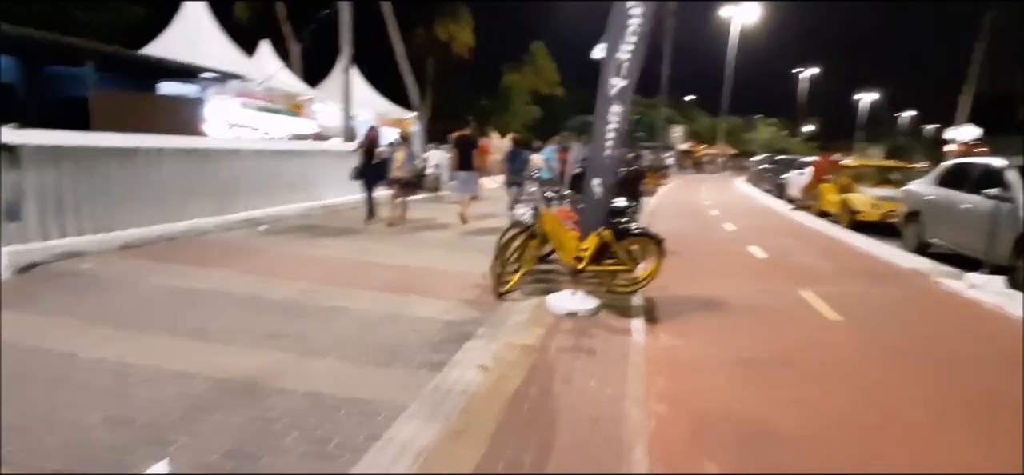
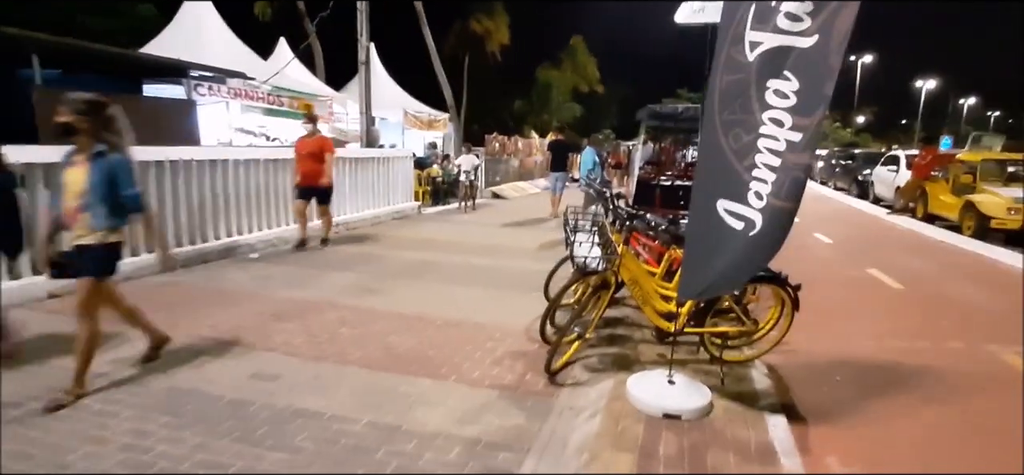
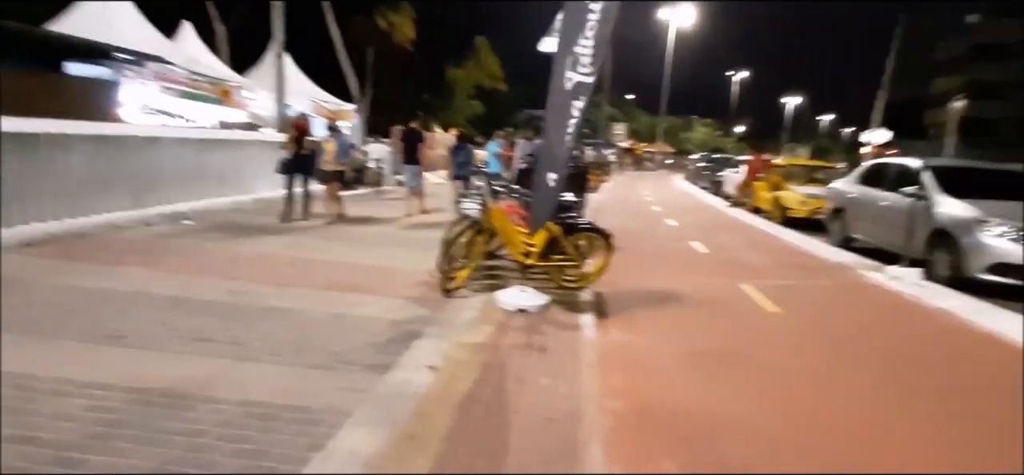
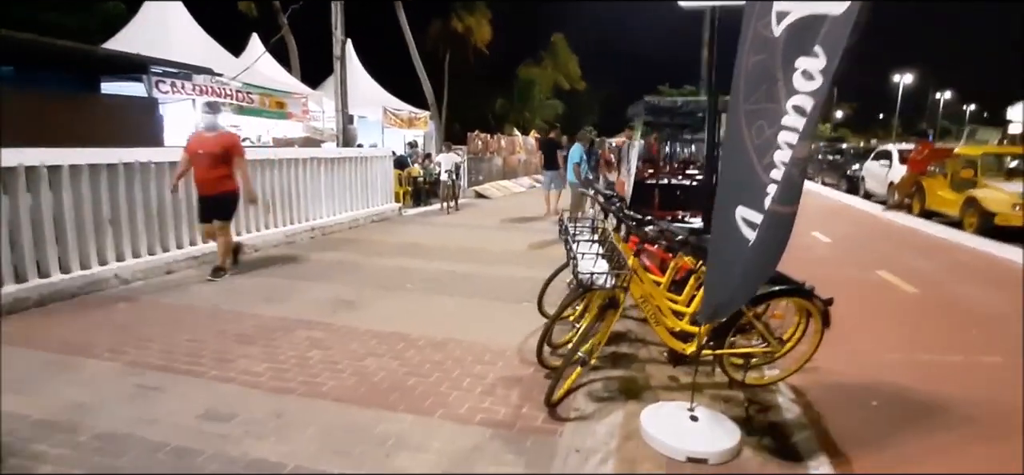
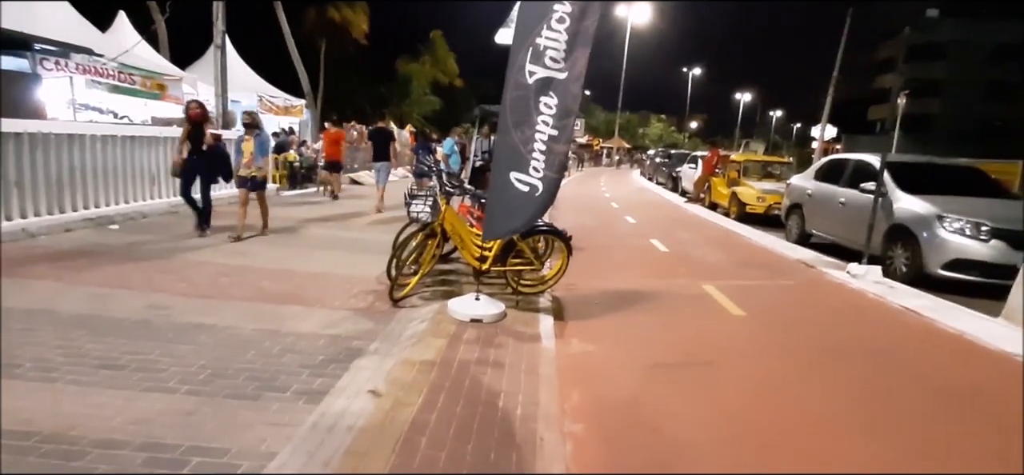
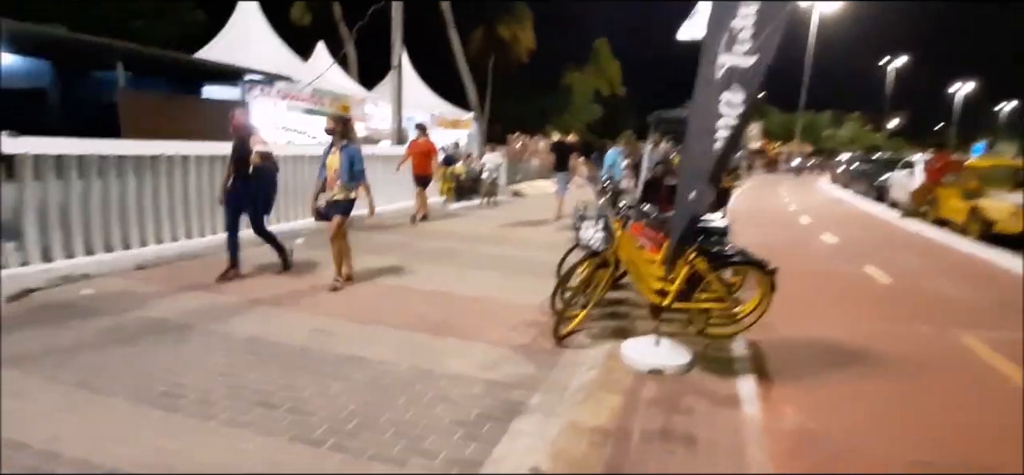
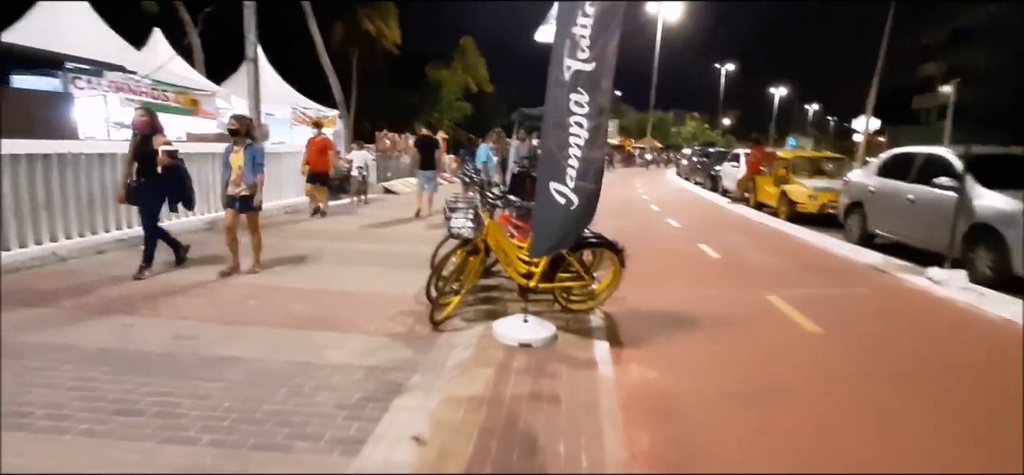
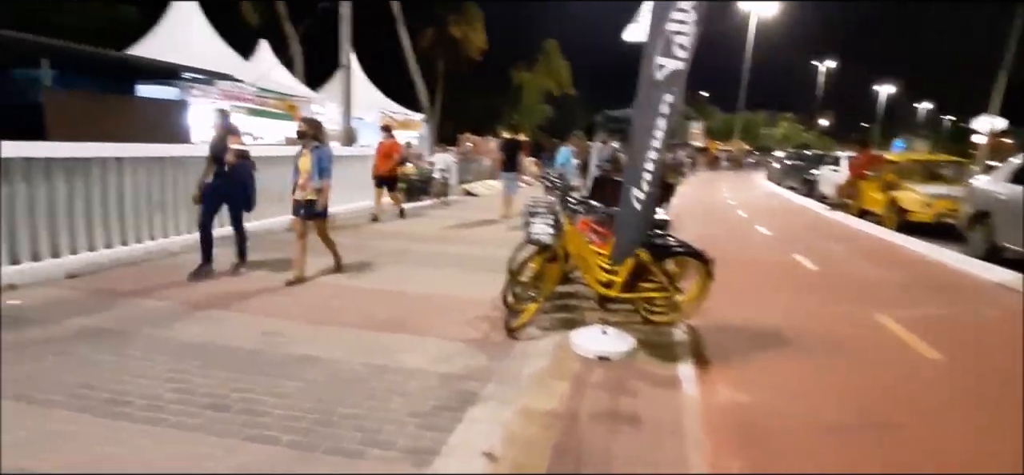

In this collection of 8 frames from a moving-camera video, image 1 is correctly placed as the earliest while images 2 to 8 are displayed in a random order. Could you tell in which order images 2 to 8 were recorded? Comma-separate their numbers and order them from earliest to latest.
3, 5, 7, 8, 6, 2, 4
